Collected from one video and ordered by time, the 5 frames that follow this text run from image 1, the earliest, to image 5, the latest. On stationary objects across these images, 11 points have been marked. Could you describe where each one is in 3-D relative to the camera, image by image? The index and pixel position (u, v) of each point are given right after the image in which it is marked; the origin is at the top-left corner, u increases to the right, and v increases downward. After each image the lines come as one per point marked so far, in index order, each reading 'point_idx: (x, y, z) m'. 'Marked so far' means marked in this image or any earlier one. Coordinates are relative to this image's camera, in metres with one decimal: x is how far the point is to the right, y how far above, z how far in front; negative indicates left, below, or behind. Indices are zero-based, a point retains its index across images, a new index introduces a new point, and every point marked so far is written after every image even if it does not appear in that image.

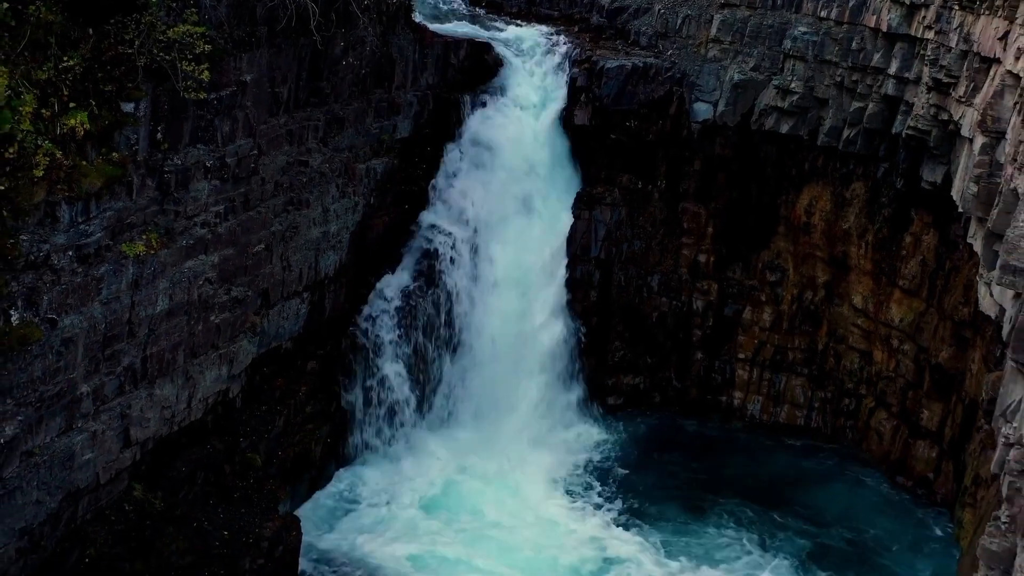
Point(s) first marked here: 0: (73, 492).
0: (-4.7, -2.2, +10.3) m
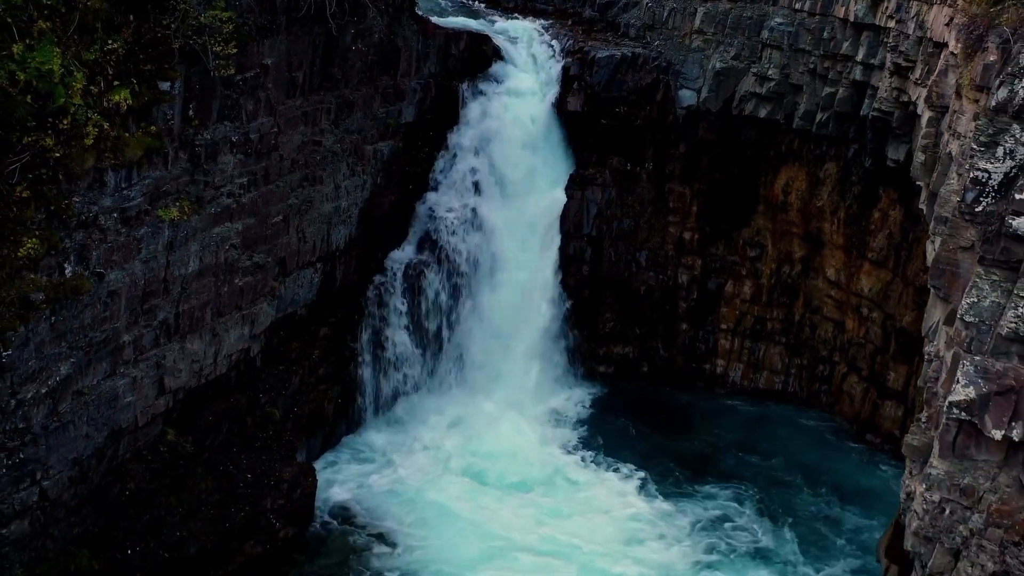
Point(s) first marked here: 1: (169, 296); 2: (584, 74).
0: (-4.7, -1.7, +11.4) m
1: (-4.3, -0.1, +12.0) m
2: (+1.3, +4.0, +18.1) m
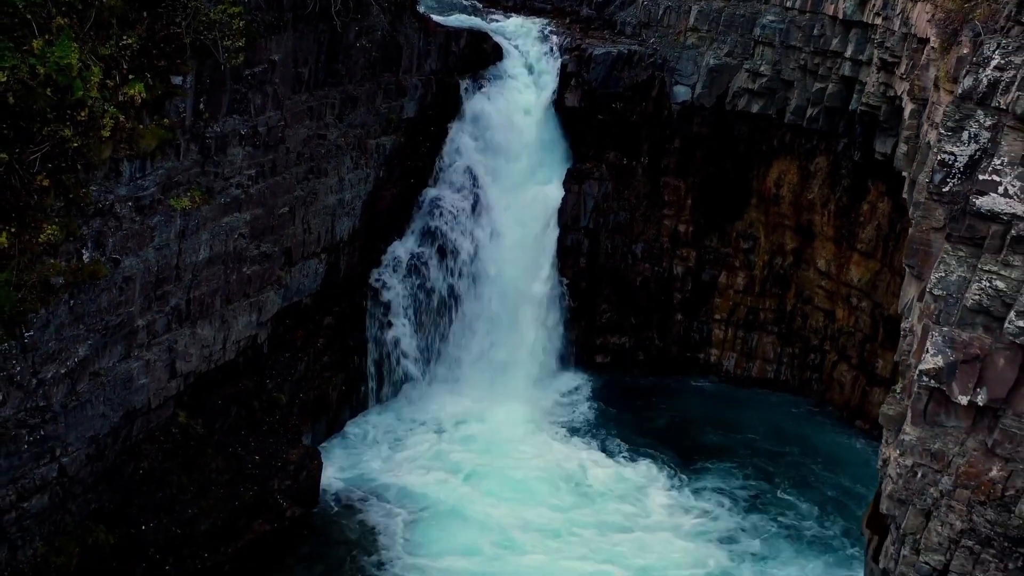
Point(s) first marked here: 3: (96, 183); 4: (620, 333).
0: (-4.7, -1.5, +11.9) m
1: (-4.3, +0.1, +12.5) m
2: (+1.3, +4.2, +18.6) m
3: (-4.8, +1.2, +11.0) m
4: (+2.2, -0.9, +19.3) m
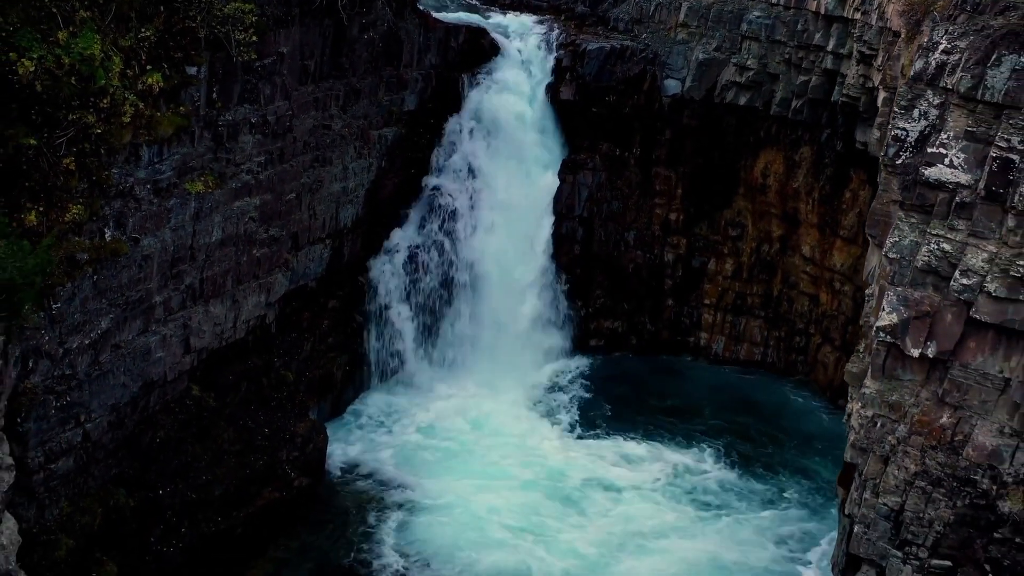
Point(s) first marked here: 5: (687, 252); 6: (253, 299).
0: (-4.8, -1.3, +12.6) m
1: (-4.4, +0.4, +13.2) m
2: (+1.3, +4.5, +19.3) m
3: (-4.8, +1.5, +11.7) m
4: (+2.1, -0.6, +20.1) m
5: (+3.6, +0.7, +19.7) m
6: (-4.0, -0.2, +14.7) m
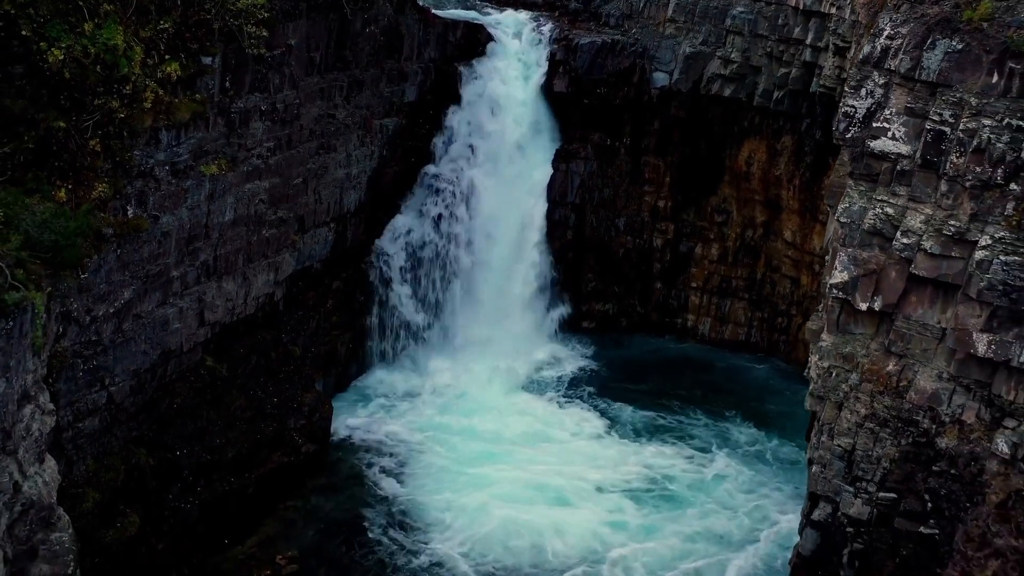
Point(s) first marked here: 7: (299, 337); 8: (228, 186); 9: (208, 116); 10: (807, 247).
0: (-4.9, -0.9, +13.5) m
1: (-4.5, +0.7, +14.1) m
2: (+1.2, +4.8, +20.2) m
3: (-4.9, +1.8, +12.6) m
4: (+2.0, -0.3, +21.0) m
5: (+3.5, +1.1, +20.6) m
6: (-4.0, +0.2, +15.5) m
7: (-3.6, -0.8, +16.4) m
8: (-4.2, +1.5, +14.3) m
9: (-4.3, +2.5, +13.7) m
10: (+5.8, +0.8, +18.9) m
